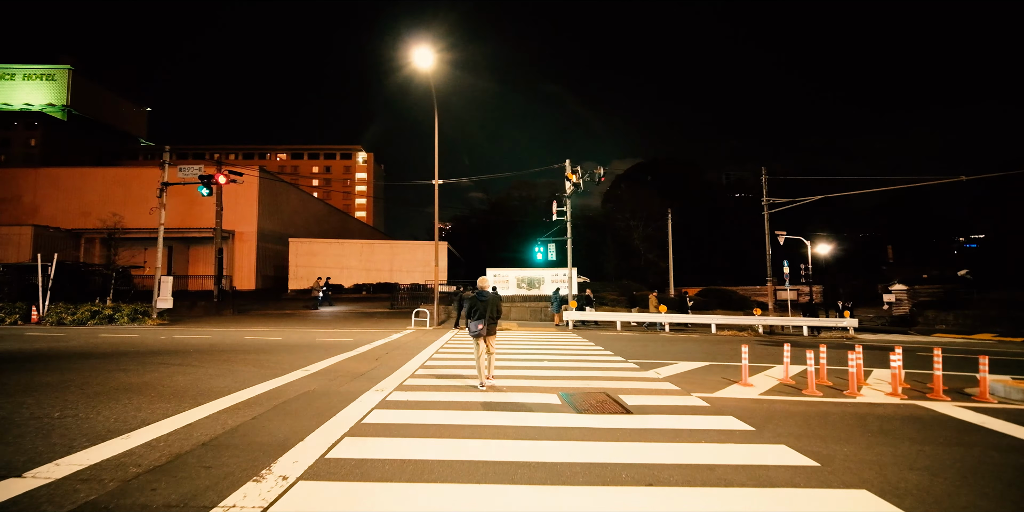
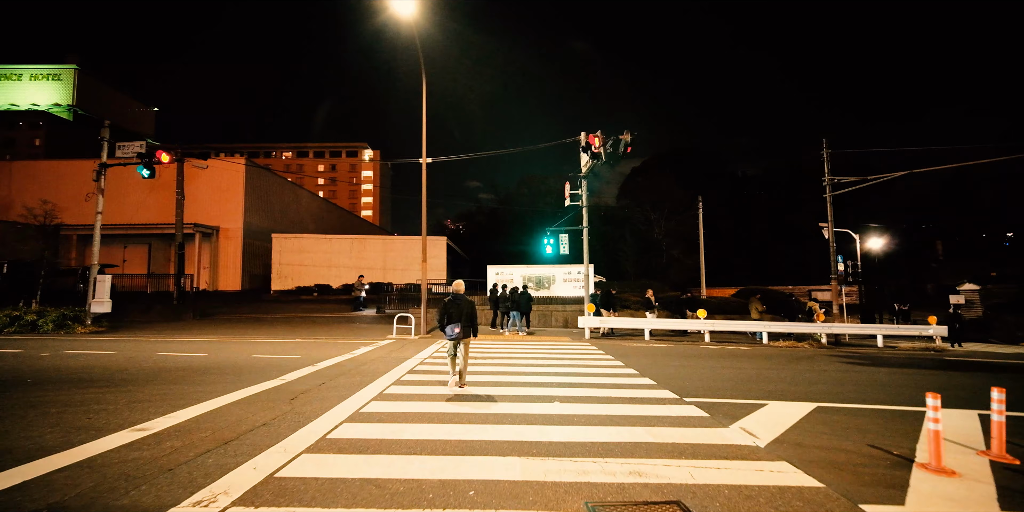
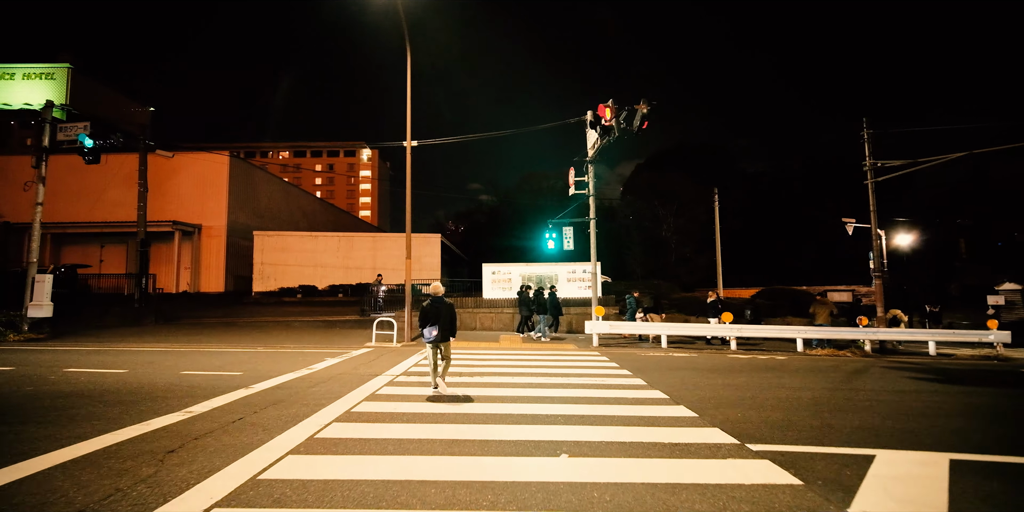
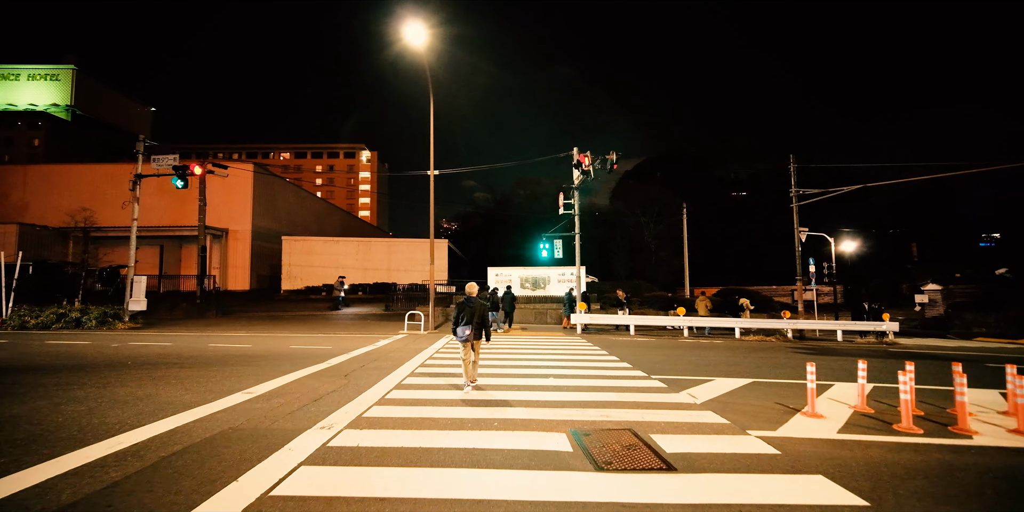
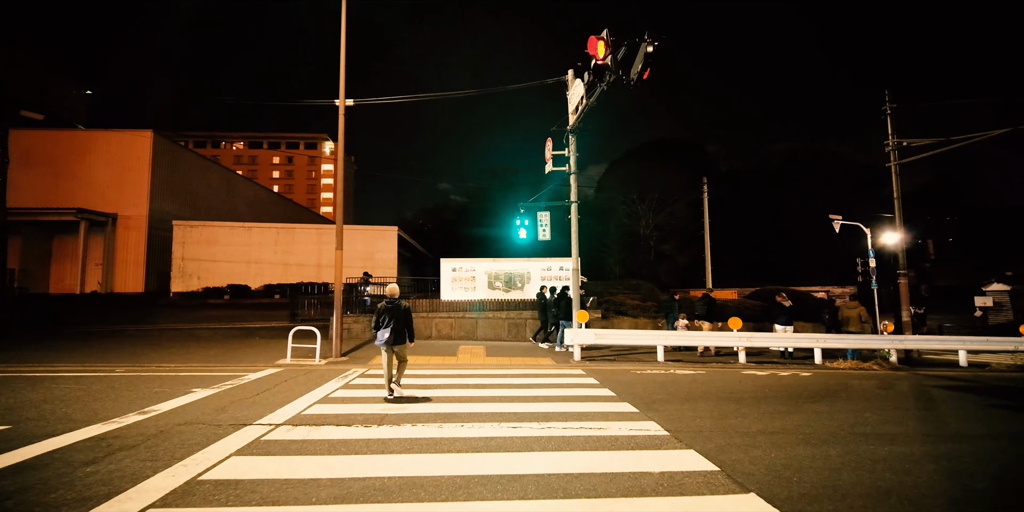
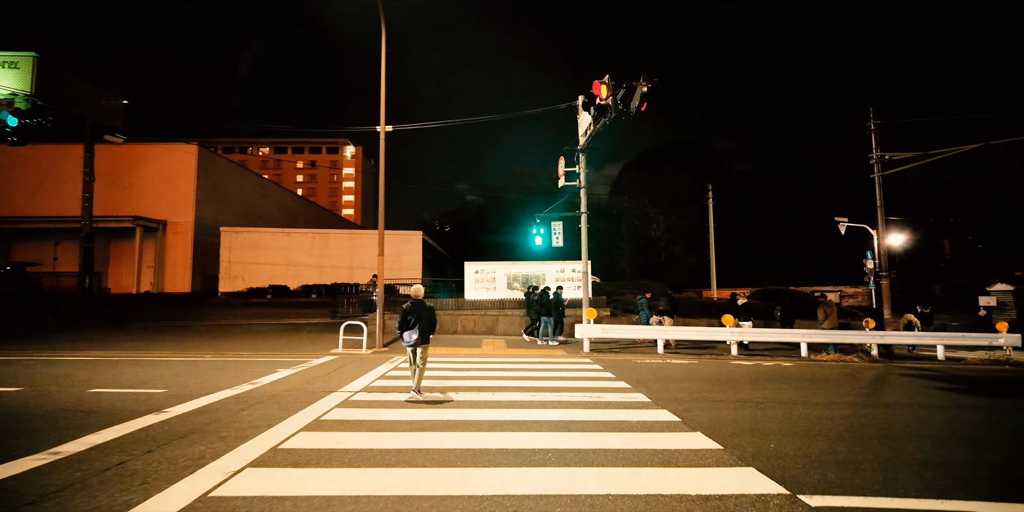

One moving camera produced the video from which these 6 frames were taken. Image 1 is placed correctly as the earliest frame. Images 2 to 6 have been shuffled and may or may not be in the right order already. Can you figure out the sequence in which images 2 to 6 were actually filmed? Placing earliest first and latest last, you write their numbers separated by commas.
4, 2, 3, 6, 5
